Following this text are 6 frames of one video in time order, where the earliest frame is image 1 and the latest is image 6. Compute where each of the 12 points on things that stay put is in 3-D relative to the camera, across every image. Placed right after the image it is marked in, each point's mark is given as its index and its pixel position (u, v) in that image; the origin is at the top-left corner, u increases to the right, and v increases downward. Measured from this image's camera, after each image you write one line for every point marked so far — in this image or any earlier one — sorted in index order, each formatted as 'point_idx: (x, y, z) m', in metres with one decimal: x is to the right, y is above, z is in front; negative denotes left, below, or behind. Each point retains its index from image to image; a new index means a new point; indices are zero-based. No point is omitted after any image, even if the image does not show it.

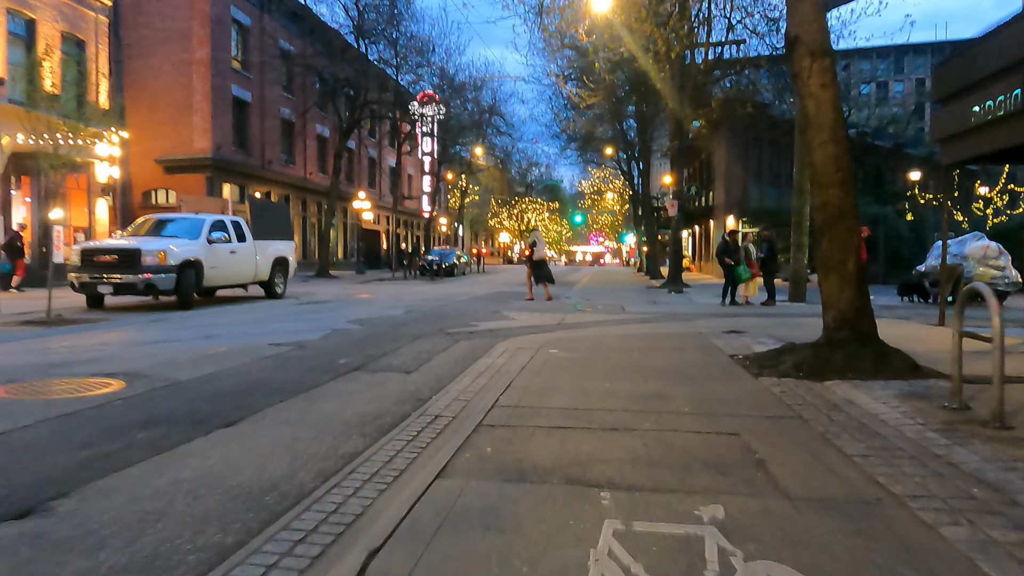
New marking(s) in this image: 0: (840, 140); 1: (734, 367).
0: (+3.3, +1.5, +7.5) m
1: (+2.3, -0.8, +7.8) m
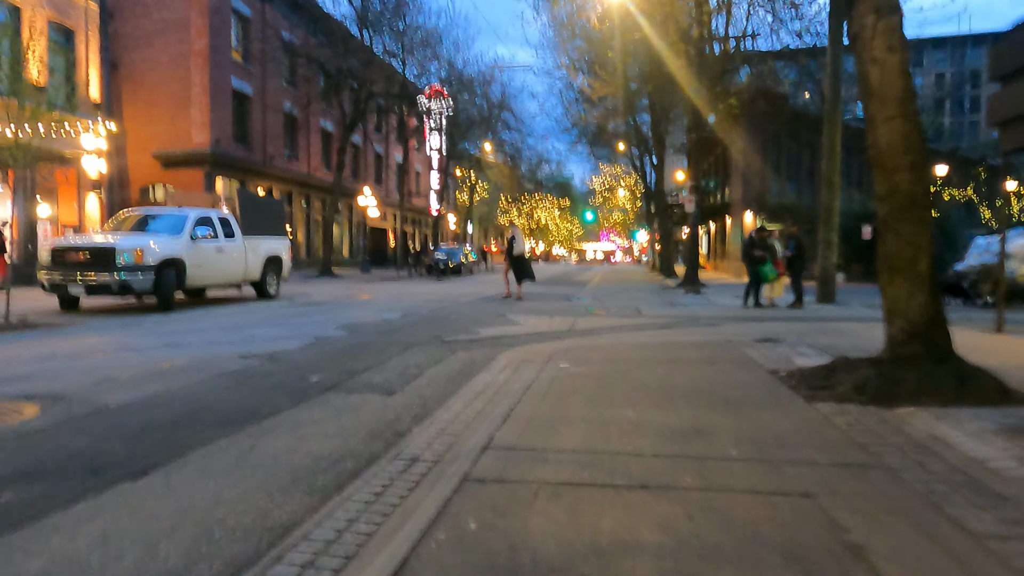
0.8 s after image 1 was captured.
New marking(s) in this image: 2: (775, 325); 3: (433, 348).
0: (+3.3, +1.4, +6.2) m
1: (+2.3, -0.9, +6.5) m
2: (+4.2, -0.6, +12.0) m
3: (-1.0, -0.7, +9.1) m
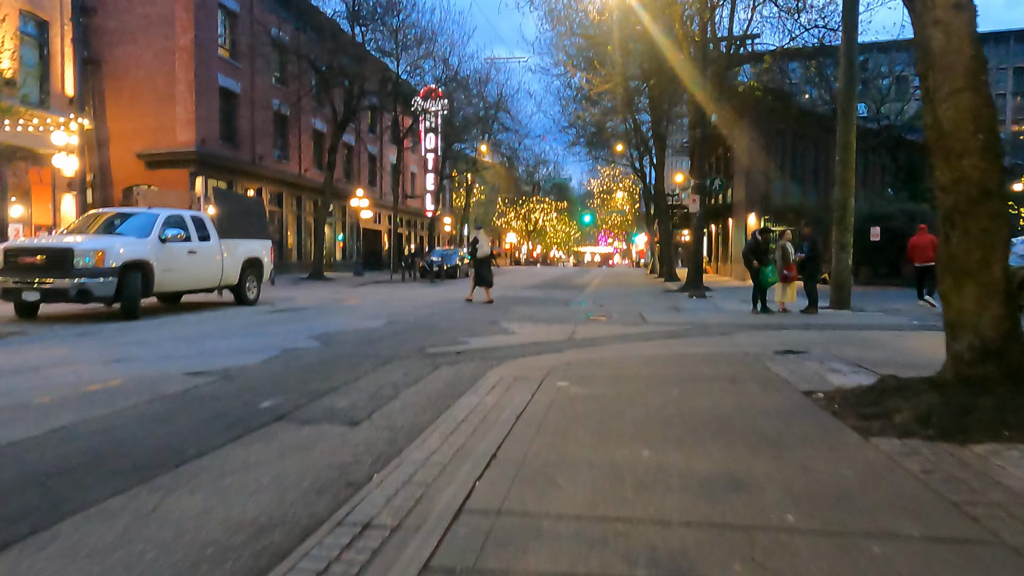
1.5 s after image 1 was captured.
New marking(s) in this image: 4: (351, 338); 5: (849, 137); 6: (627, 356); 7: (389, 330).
0: (+3.2, +1.4, +5.1) m
1: (+2.2, -0.9, +5.4) m
2: (+4.2, -0.7, +11.0) m
3: (-1.0, -0.8, +8.1) m
4: (-2.2, -0.7, +10.0) m
5: (+7.5, +3.4, +16.7) m
6: (+1.3, -0.8, +8.6) m
7: (-1.9, -0.6, +11.3) m
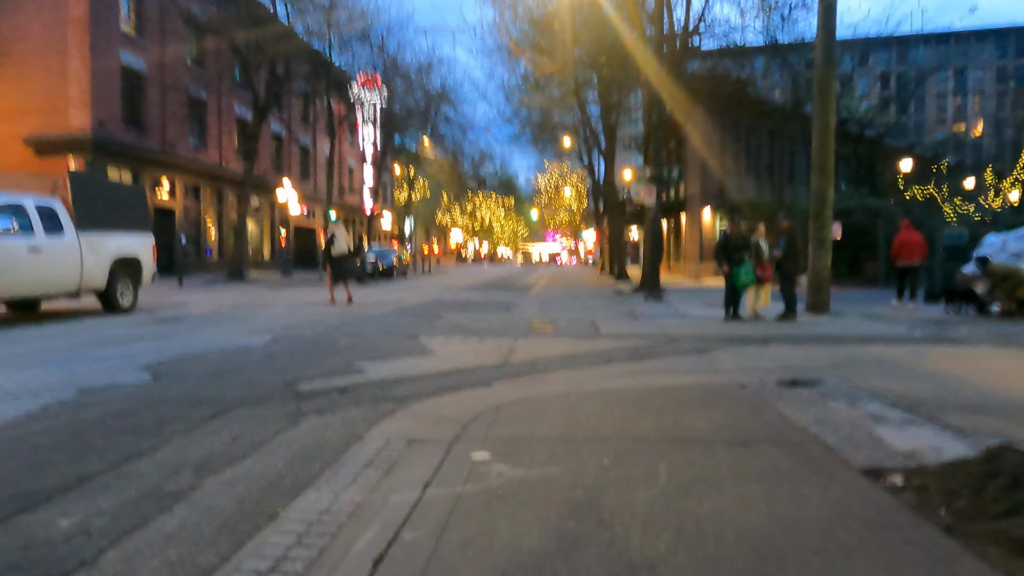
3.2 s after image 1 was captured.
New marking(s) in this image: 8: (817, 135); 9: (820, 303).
0: (+2.7, +1.3, +2.8) m
1: (+1.7, -1.0, +3.0) m
2: (+3.2, -0.8, +8.7) m
3: (-1.8, -0.9, +5.4) m
4: (-3.0, -0.8, +7.3) m
5: (+6.2, +3.3, +14.6) m
6: (+0.6, -0.9, +6.1) m
7: (-2.8, -0.7, +8.6) m
8: (+6.0, +3.0, +14.8) m
9: (+6.1, -0.3, +14.9) m
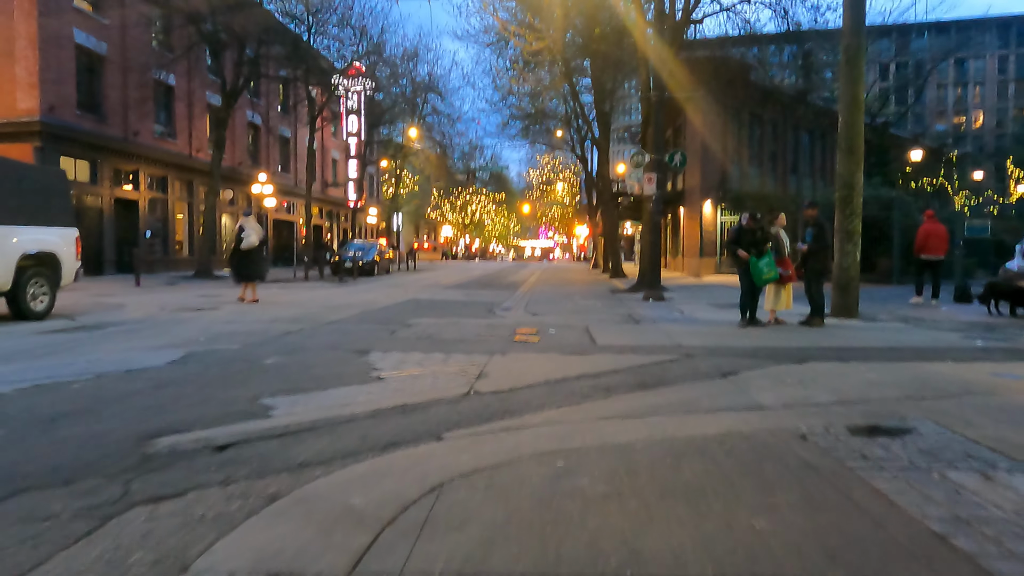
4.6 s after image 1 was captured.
0: (+2.5, +1.2, +0.8) m
1: (+1.5, -1.1, +1.0) m
2: (+2.9, -0.8, +6.7) m
3: (-2.0, -1.0, +3.4) m
4: (-3.3, -0.8, +5.3) m
5: (+5.8, +3.3, +12.7) m
6: (+0.3, -0.9, +4.1) m
7: (-3.1, -0.8, +6.5) m
8: (+5.7, +3.0, +12.8) m
9: (+5.8, -0.3, +12.9) m
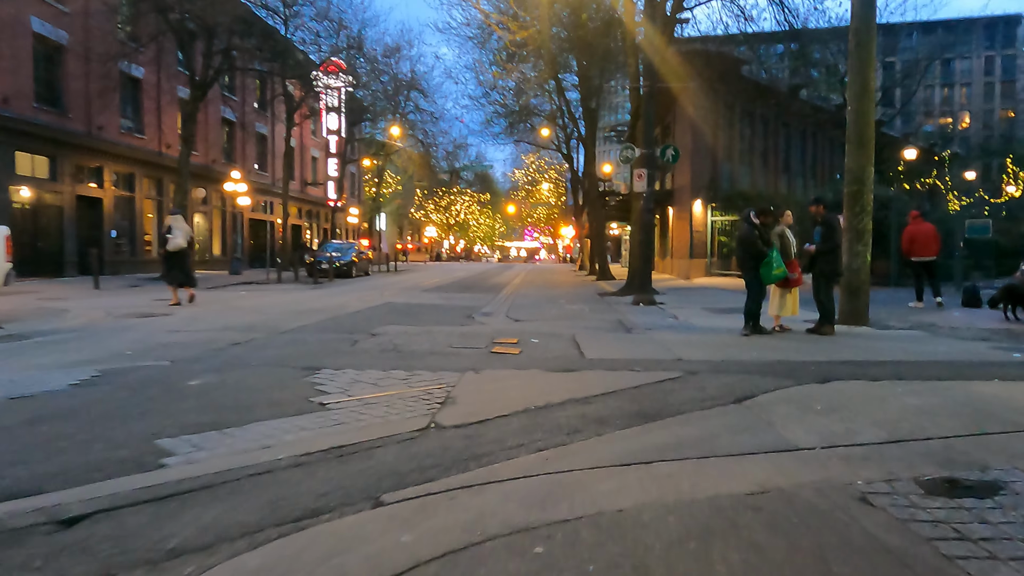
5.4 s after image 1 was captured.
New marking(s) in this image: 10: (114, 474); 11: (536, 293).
0: (+2.4, +1.2, -0.3) m
1: (+1.4, -1.1, -0.1) m
2: (+2.7, -0.8, +5.6) m
3: (-2.2, -1.0, +2.2) m
4: (-3.5, -0.9, +4.0) m
5: (+5.5, +3.3, +11.6) m
6: (+0.2, -1.0, +2.9) m
7: (-3.3, -0.8, +5.3) m
8: (+5.4, +3.0, +11.7) m
9: (+5.5, -0.3, +11.9) m
10: (-2.0, -0.9, +3.8) m
11: (+0.6, -0.1, +19.9) m
